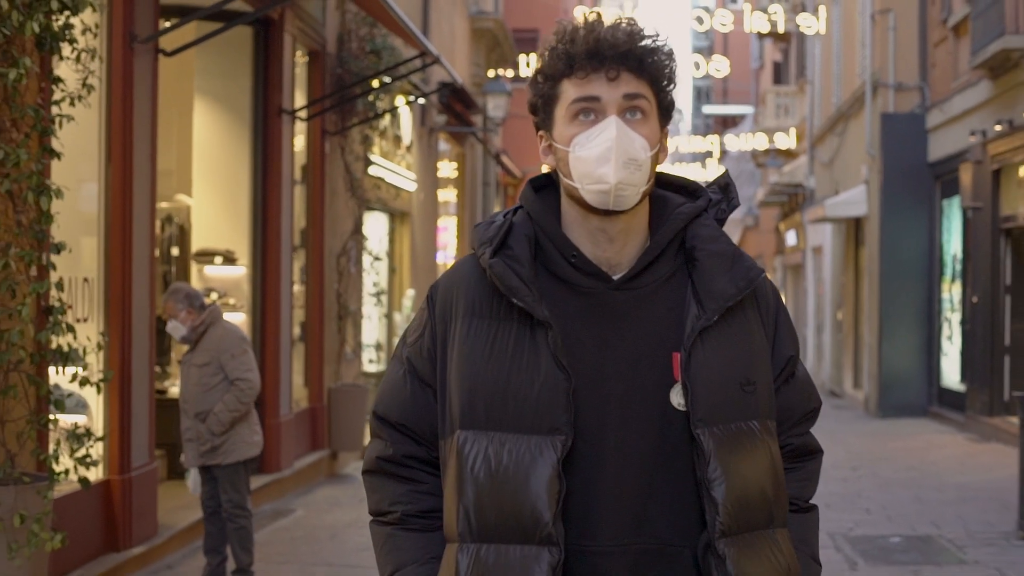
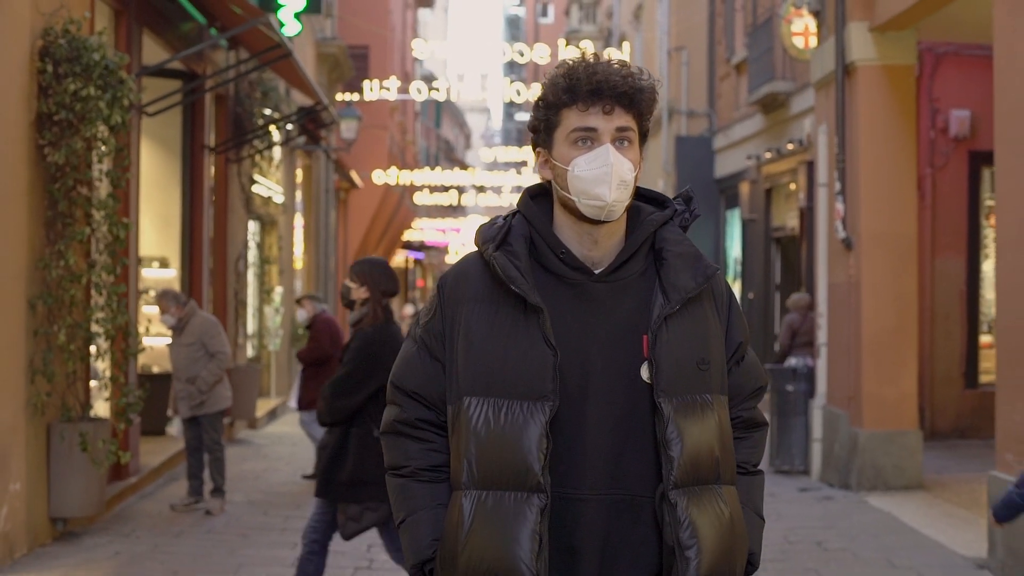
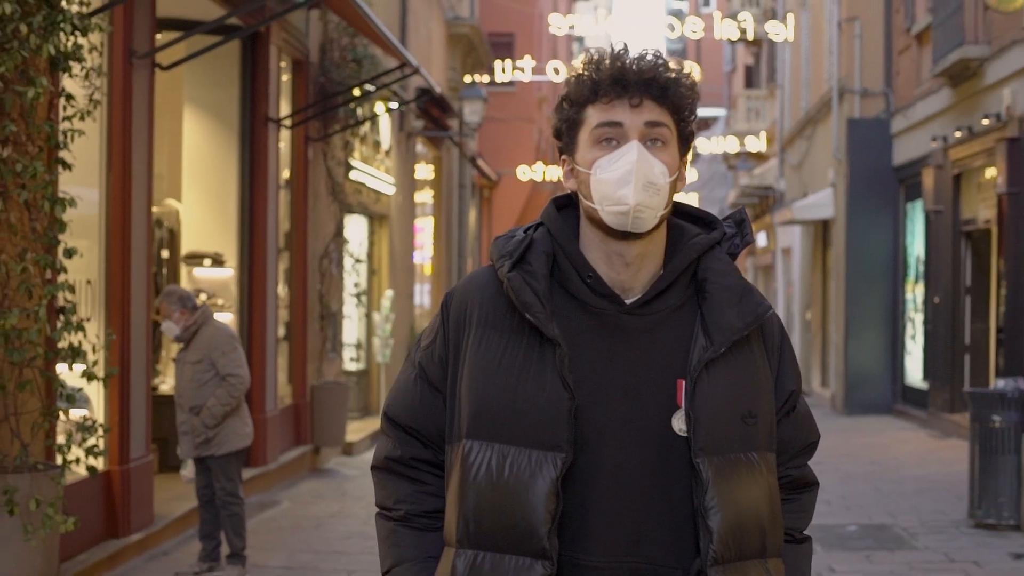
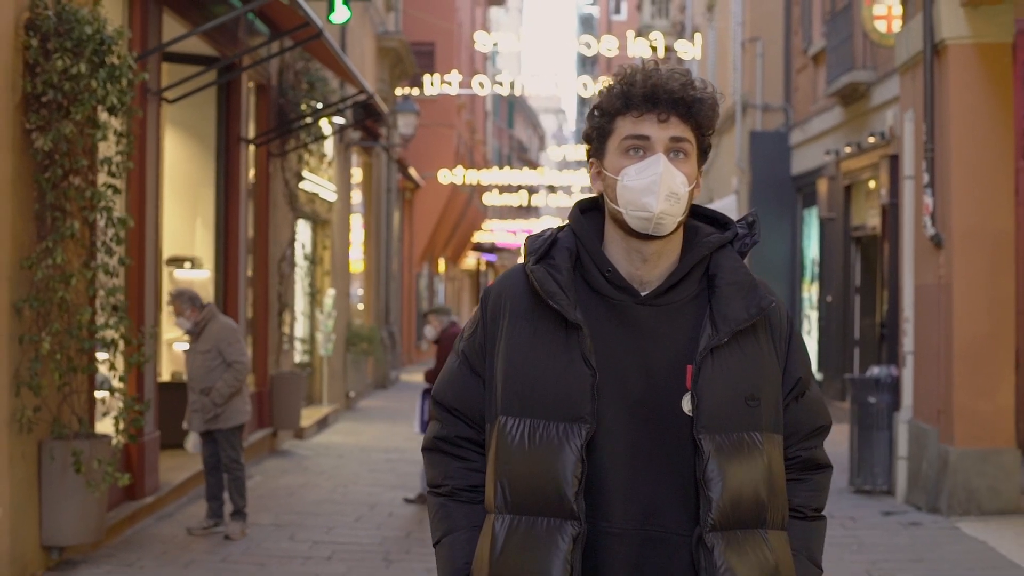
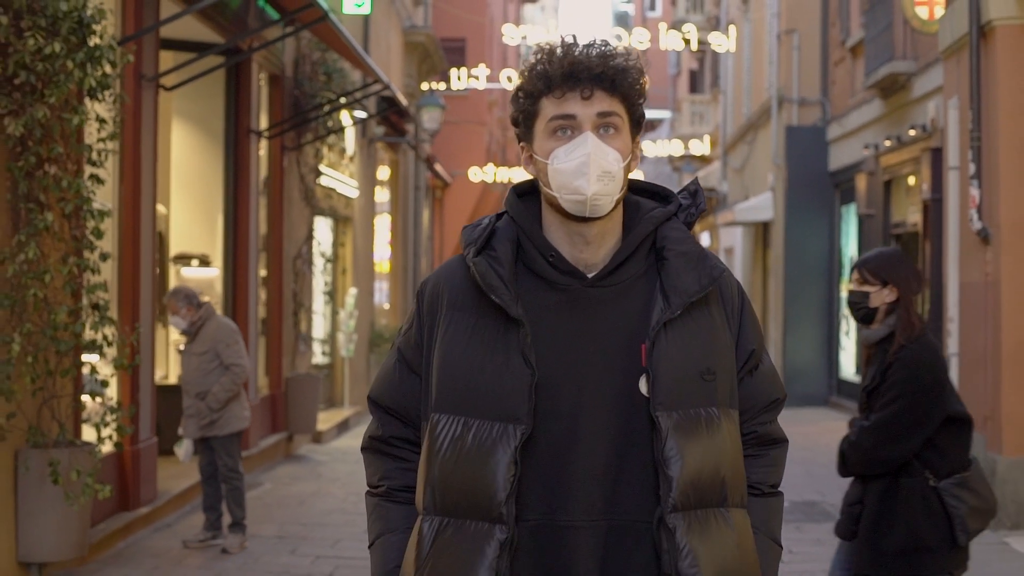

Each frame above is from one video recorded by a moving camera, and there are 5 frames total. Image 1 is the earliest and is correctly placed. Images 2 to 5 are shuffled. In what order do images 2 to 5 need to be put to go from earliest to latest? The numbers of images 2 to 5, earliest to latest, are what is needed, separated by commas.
3, 5, 4, 2
